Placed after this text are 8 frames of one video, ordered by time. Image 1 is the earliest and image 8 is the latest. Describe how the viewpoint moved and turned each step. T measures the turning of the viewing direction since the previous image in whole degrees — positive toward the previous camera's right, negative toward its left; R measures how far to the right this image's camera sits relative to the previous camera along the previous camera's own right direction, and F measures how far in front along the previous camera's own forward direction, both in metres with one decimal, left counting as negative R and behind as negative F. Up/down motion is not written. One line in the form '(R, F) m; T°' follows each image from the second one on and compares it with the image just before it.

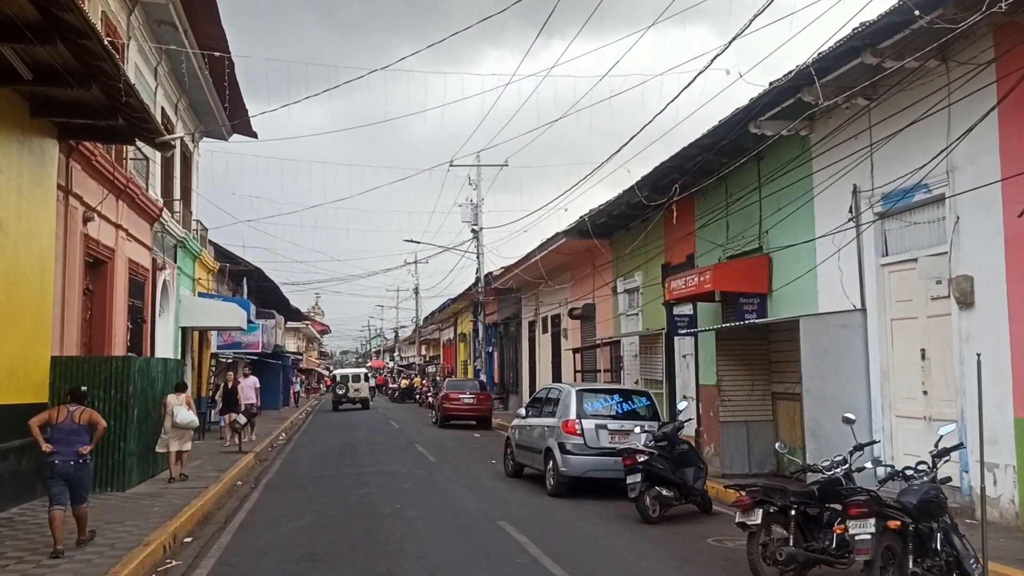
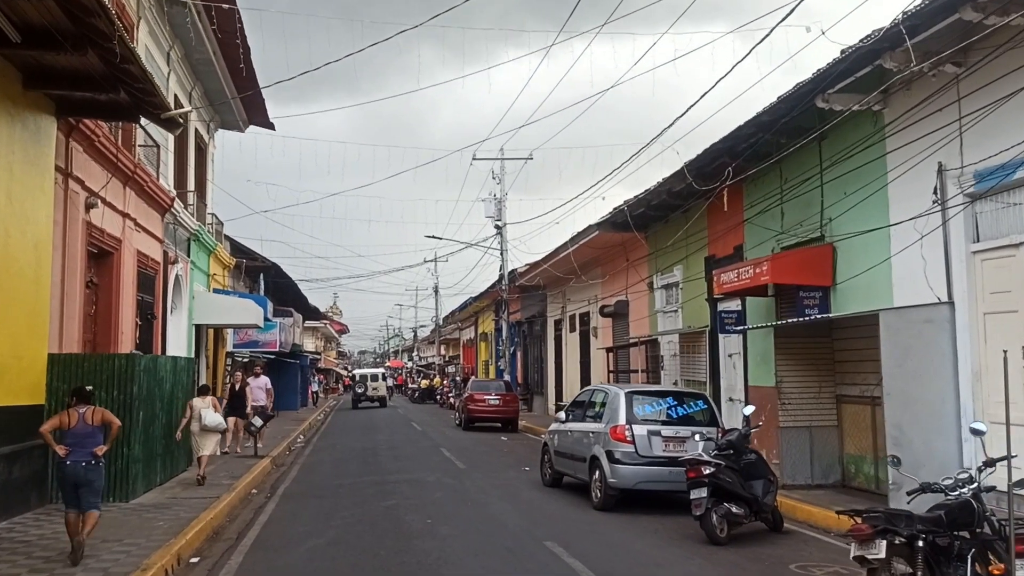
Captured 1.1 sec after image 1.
(-0.3, +1.2) m; -1°
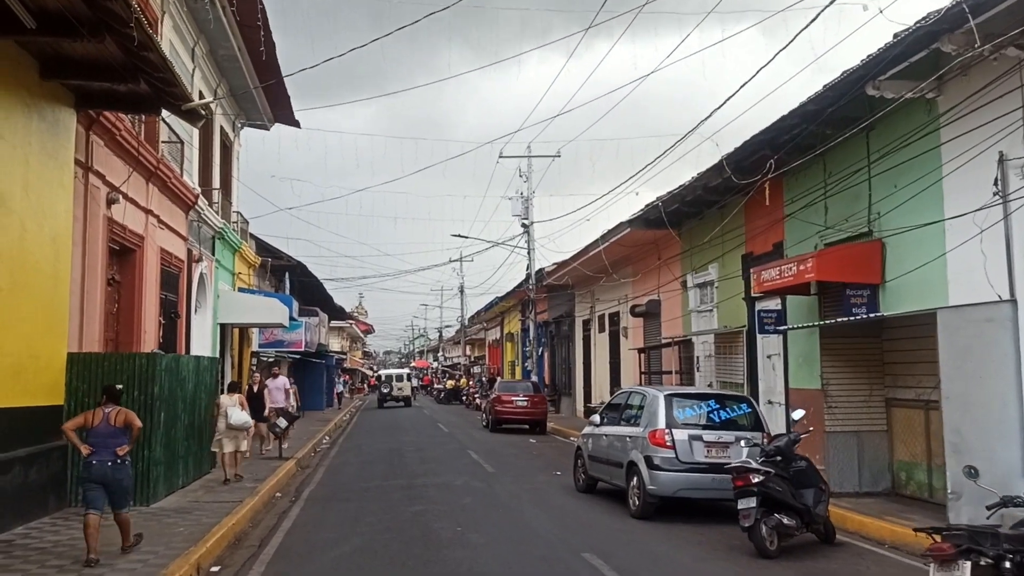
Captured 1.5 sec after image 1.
(-0.1, +0.5) m; -1°
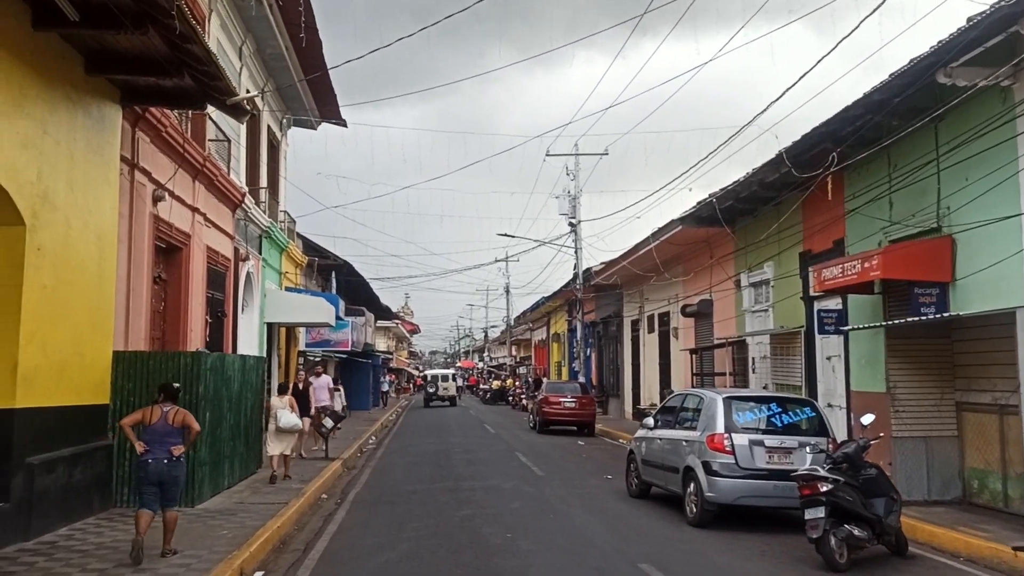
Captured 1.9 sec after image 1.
(-0.1, +0.4) m; -3°
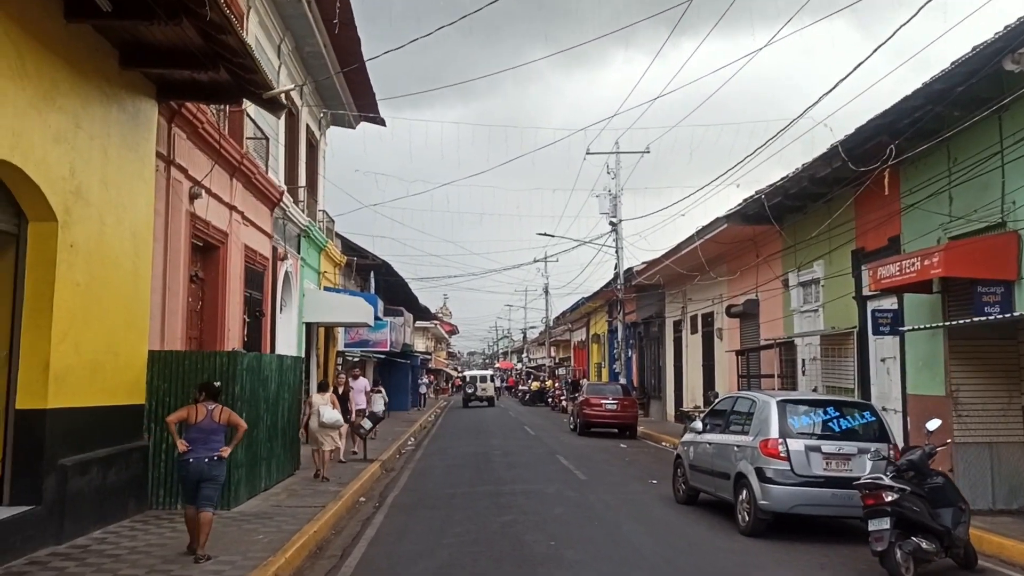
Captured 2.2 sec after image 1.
(-0.1, +0.4) m; -2°
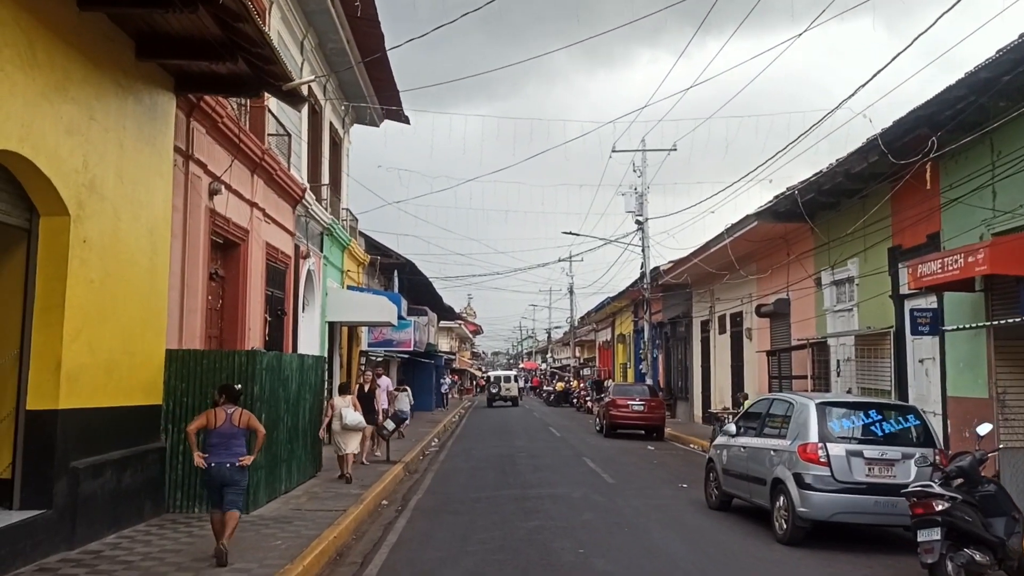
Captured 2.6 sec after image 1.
(0.0, +0.3) m; -1°
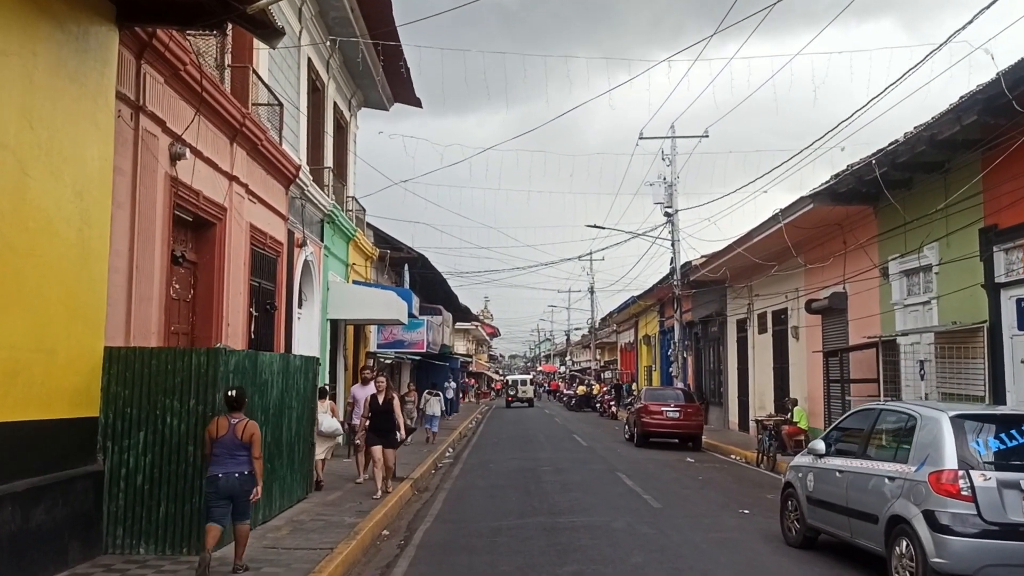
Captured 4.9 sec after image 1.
(-0.1, +2.2) m; -1°
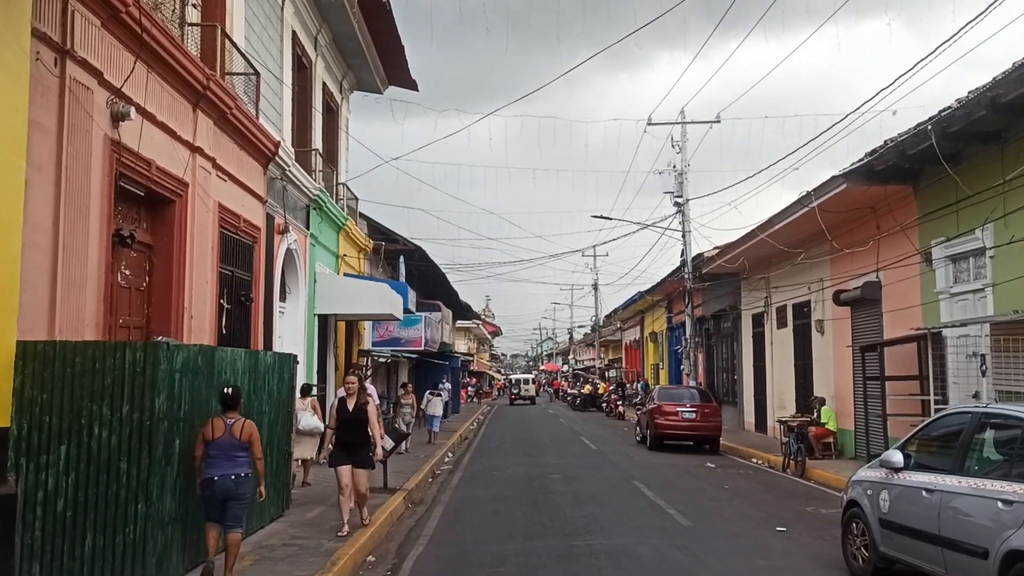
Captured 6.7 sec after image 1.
(0.0, +1.6) m; 0°
